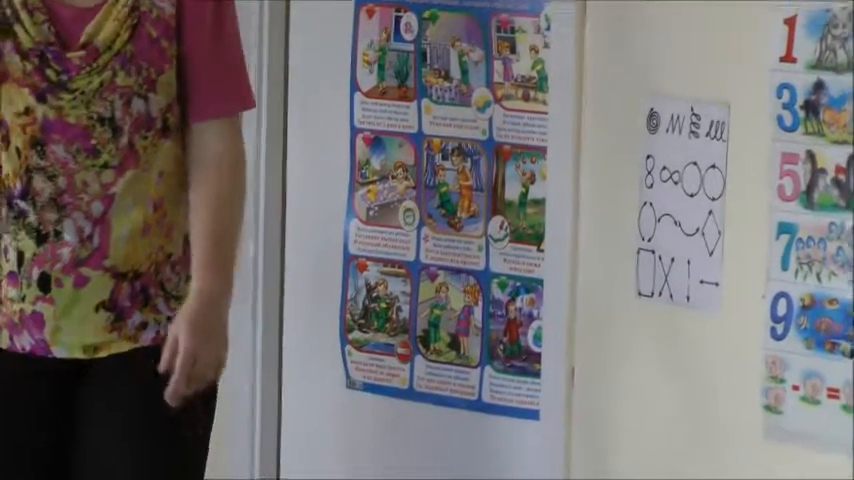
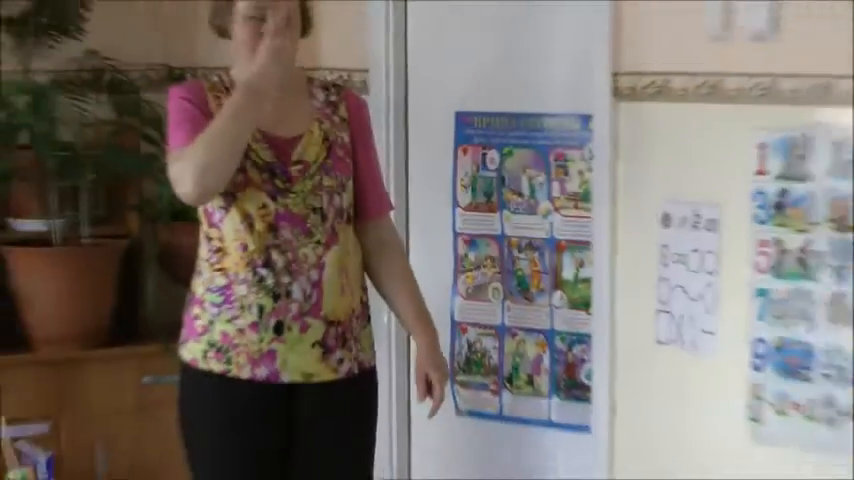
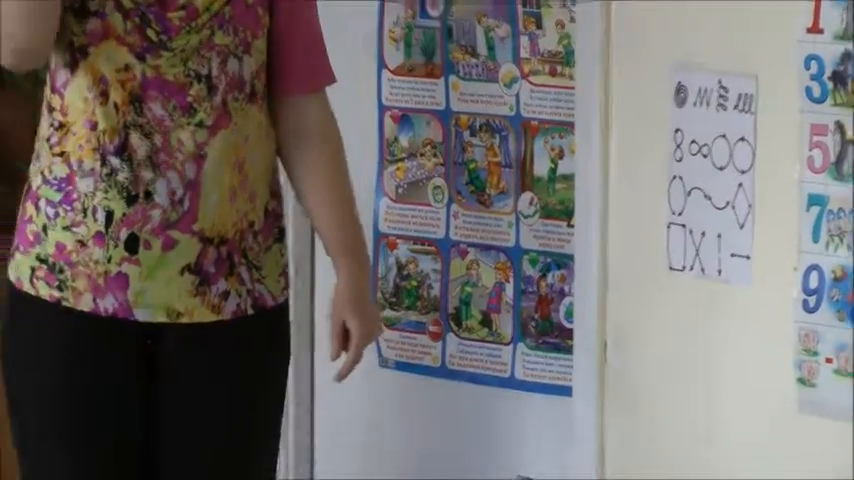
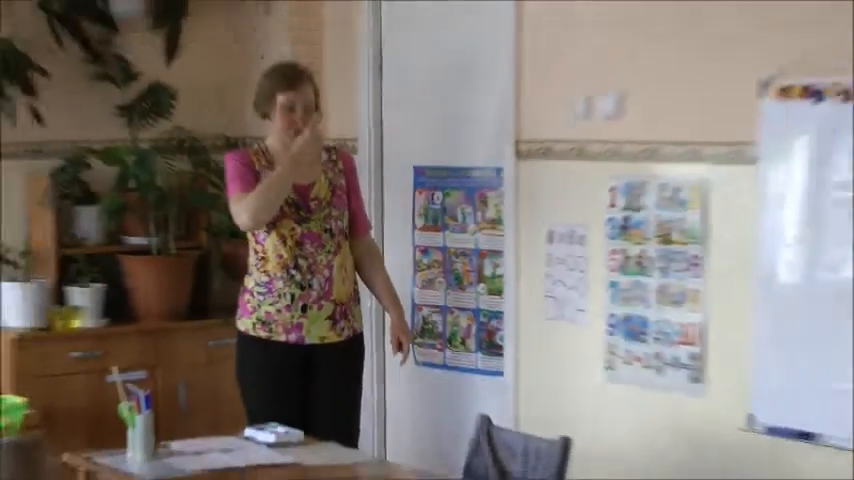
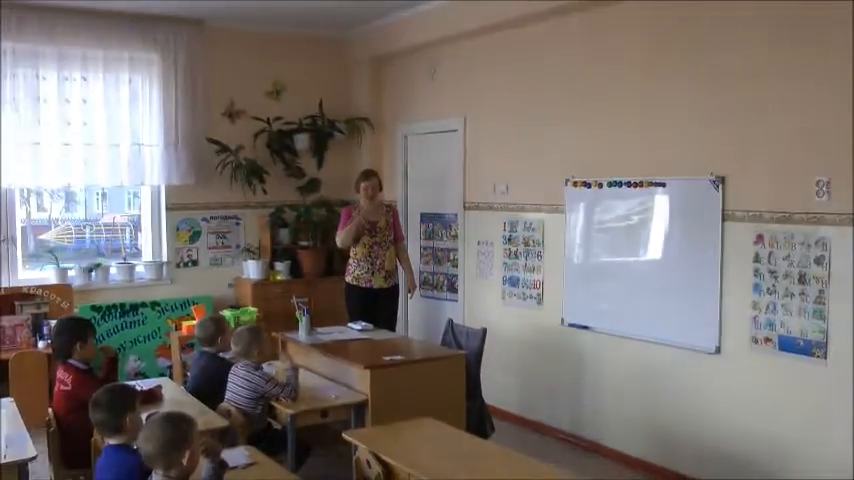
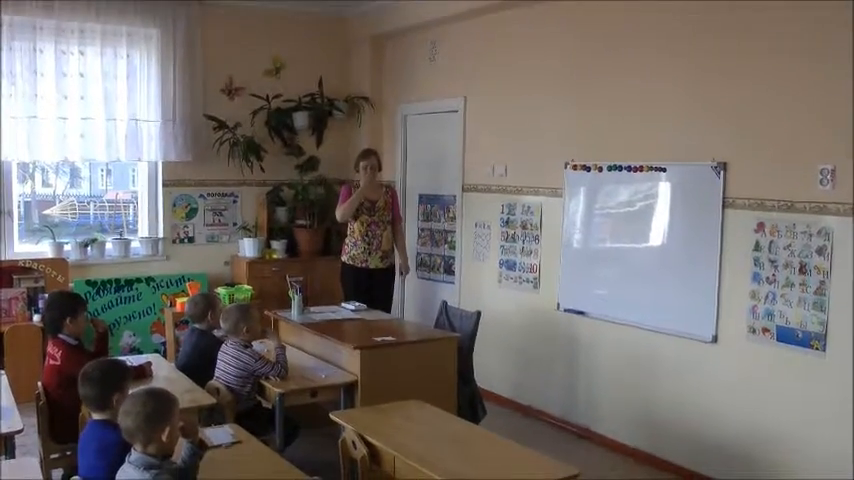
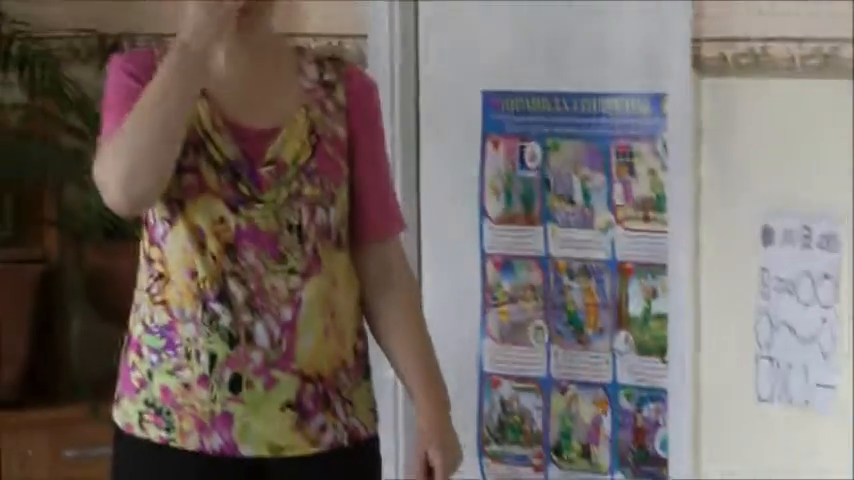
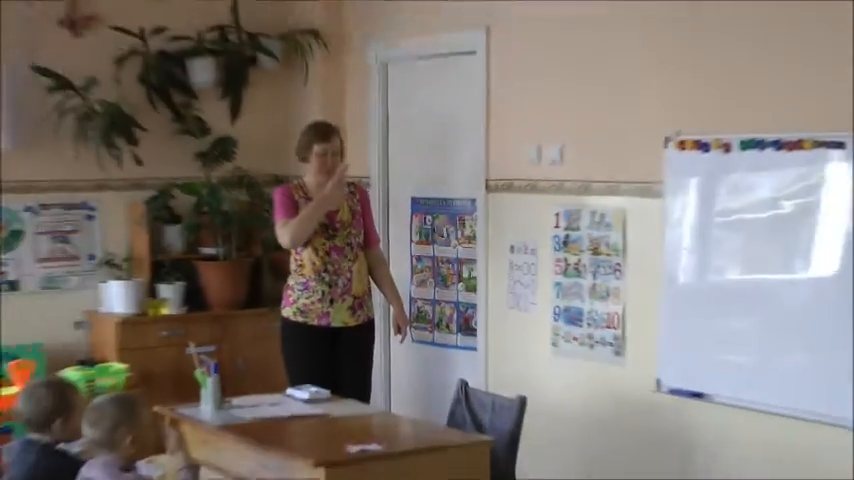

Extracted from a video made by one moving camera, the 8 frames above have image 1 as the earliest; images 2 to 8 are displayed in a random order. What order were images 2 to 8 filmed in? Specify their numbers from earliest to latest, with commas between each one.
3, 7, 2, 4, 8, 5, 6
